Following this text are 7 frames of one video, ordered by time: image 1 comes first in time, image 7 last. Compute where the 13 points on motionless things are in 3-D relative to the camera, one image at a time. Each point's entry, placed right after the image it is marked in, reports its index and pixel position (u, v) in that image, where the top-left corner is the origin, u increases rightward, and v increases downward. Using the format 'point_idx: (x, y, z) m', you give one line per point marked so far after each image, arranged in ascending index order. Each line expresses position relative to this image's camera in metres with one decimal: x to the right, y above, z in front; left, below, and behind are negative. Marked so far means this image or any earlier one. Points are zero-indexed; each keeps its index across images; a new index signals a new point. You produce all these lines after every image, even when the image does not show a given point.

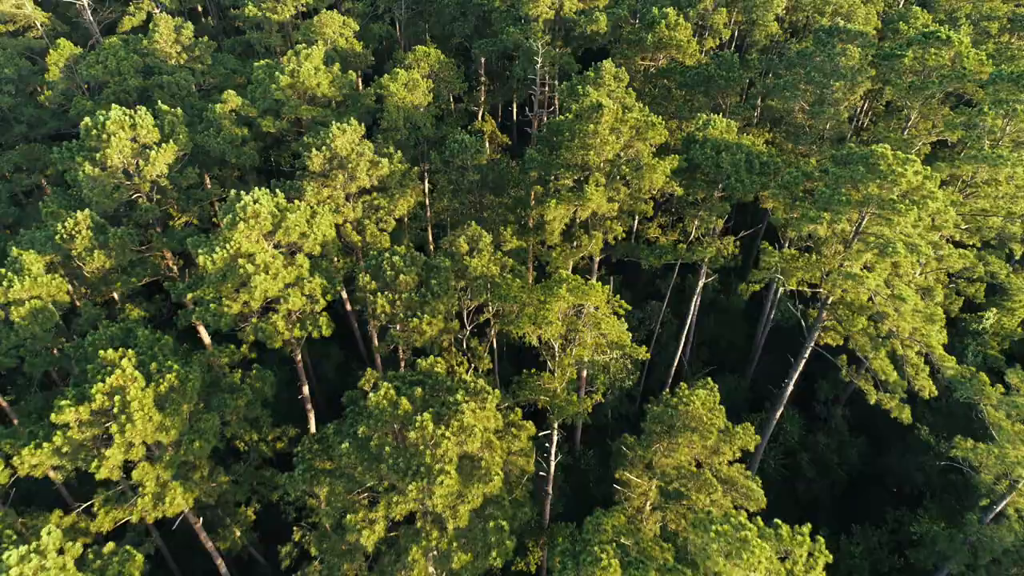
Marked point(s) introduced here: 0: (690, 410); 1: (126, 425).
0: (+4.6, -3.2, +18.6) m
1: (-9.1, -3.2, +17.1) m
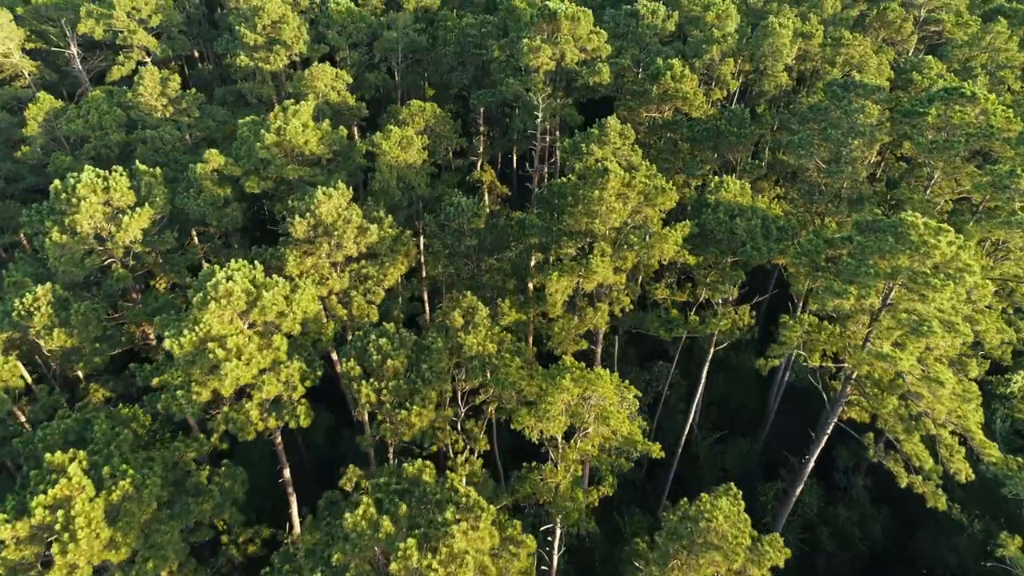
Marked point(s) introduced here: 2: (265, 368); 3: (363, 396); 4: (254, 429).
0: (+4.6, -5.3, +16.5) m
1: (-9.2, -5.3, +15.0) m
2: (-6.6, -2.2, +19.5) m
3: (-3.9, -2.8, +19.1) m
4: (-6.9, -3.7, +19.3) m
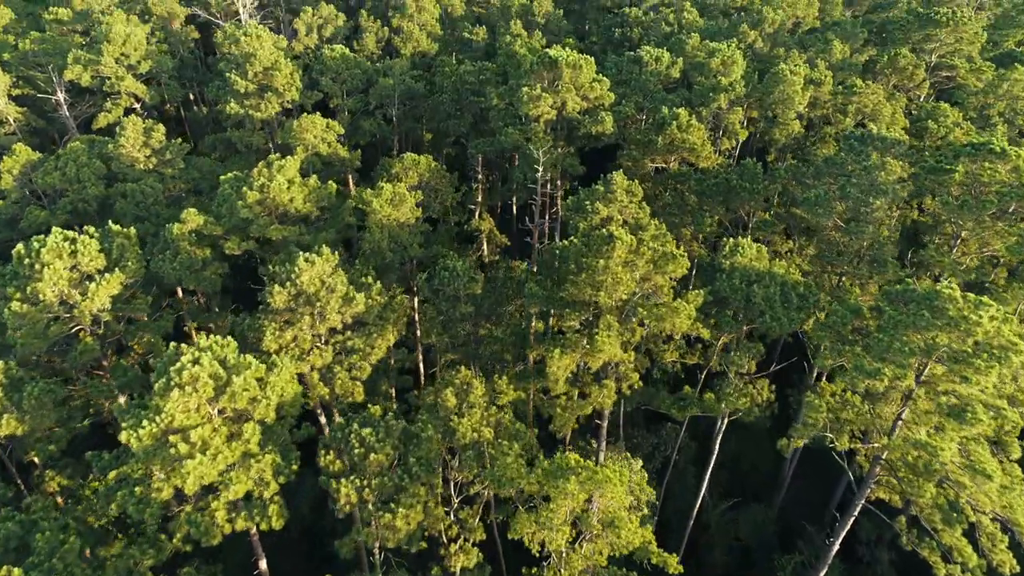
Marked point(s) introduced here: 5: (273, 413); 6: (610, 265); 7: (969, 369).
0: (+4.5, -7.2, +14.3) m
1: (-9.2, -7.1, +12.9) m
2: (-6.7, -4.2, +17.5) m
3: (-4.0, -4.8, +17.0) m
4: (-6.9, -5.7, +17.2) m
5: (-6.1, -3.2, +18.4) m
6: (+2.7, +0.6, +19.9) m
7: (+11.5, -2.0, +18.3) m
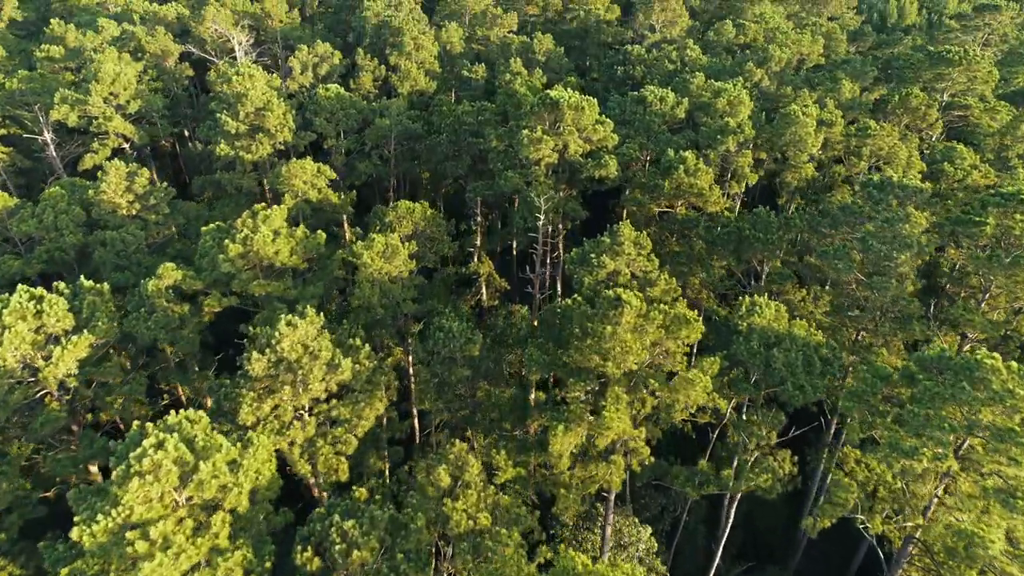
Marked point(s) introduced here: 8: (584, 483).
0: (+4.5, -8.7, +12.3) m
1: (-9.2, -8.5, +10.9) m
2: (-6.7, -5.8, +15.6) m
3: (-4.0, -6.4, +15.1) m
4: (-6.9, -7.4, +15.3) m
5: (-6.1, -4.8, +16.6) m
6: (+2.7, -1.1, +18.2) m
7: (+11.5, -3.7, +16.5) m
8: (+1.9, -5.1, +19.1) m
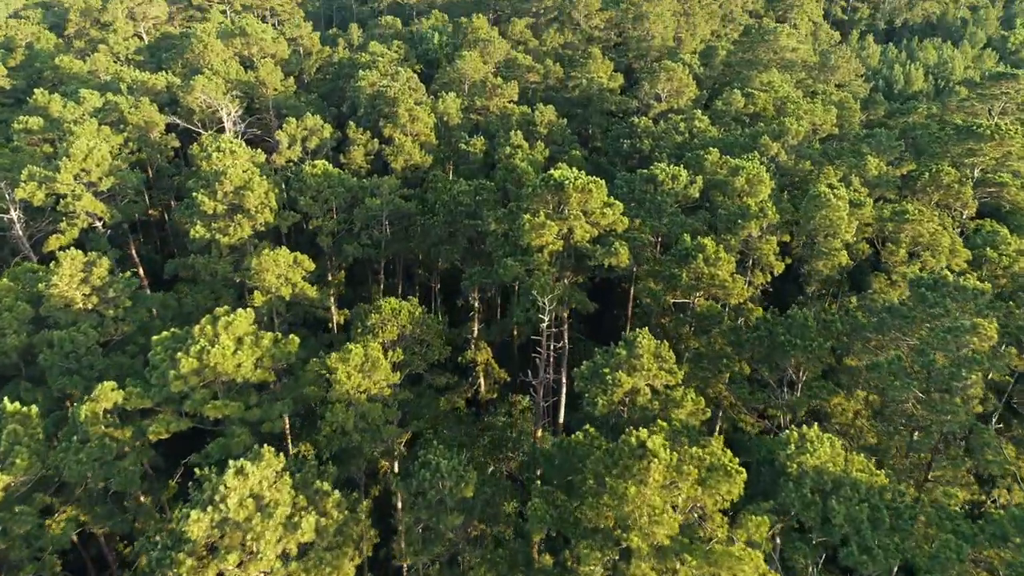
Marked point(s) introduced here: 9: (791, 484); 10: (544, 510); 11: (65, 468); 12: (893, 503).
0: (+4.5, -11.2, +8.1) m
1: (-9.2, -10.9, +6.8) m
2: (-6.7, -8.6, +11.6) m
3: (-4.0, -9.2, +11.1) m
4: (-6.9, -10.1, +11.2) m
5: (-6.1, -7.7, +12.7) m
6: (+2.6, -4.1, +14.6) m
7: (+11.5, -6.5, +12.7) m
8: (+1.9, -8.2, +15.2) m
9: (+6.6, -4.6, +17.3) m
10: (+0.7, -5.0, +16.6) m
11: (-11.8, -4.6, +19.2) m
12: (+9.2, -5.2, +17.5) m
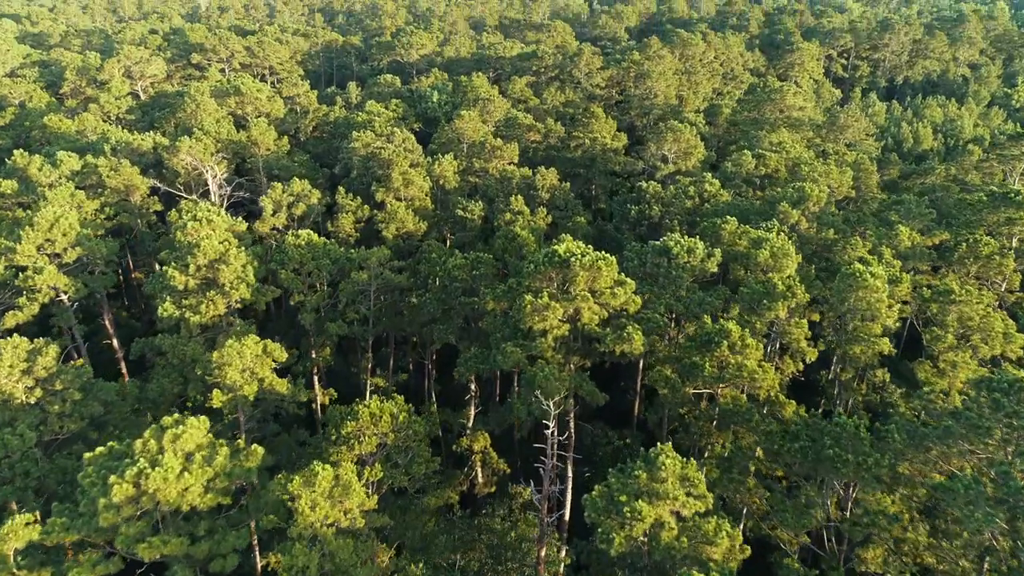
0: (+4.5, -12.9, +4.0) m
1: (-9.3, -12.6, +2.7) m
2: (-6.7, -10.5, +7.7) m
3: (-4.0, -11.1, +7.2) m
4: (-6.9, -12.0, +7.2) m
5: (-6.1, -9.7, +8.8) m
6: (+2.6, -6.3, +11.0) m
7: (+11.4, -8.5, +8.9) m
8: (+1.9, -10.4, +11.3) m
9: (+6.6, -7.0, +13.6) m
10: (+0.7, -7.3, +12.9) m
11: (-11.8, -7.2, +15.6) m
12: (+9.2, -7.5, +13.8) m
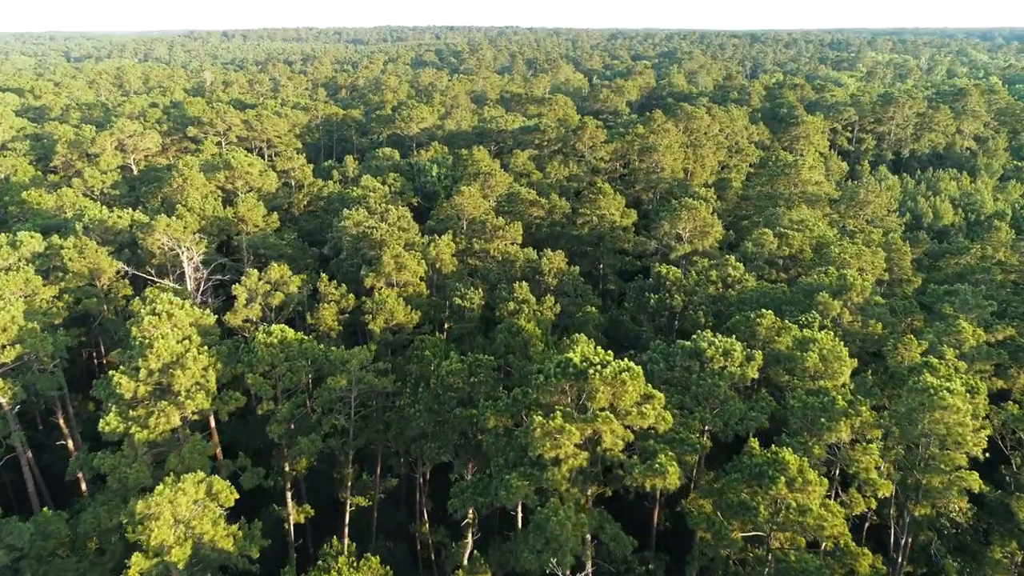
0: (+4.6, -14.3, -1.8) m
1: (-9.1, -13.9, -3.1) m
2: (-6.6, -12.3, +2.1) m
3: (-3.9, -12.8, +1.5) m
4: (-6.8, -13.7, +1.4) m
5: (-5.9, -11.6, +3.3) m
6: (+2.8, -8.4, +5.7) m
7: (+11.6, -10.4, +3.4) m
8: (+2.0, -12.5, +5.6) m
9: (+6.8, -9.3, +8.3) m
10: (+0.9, -9.6, +7.5) m
11: (-11.6, -9.7, +10.2) m
12: (+9.4, -9.9, +8.4) m
